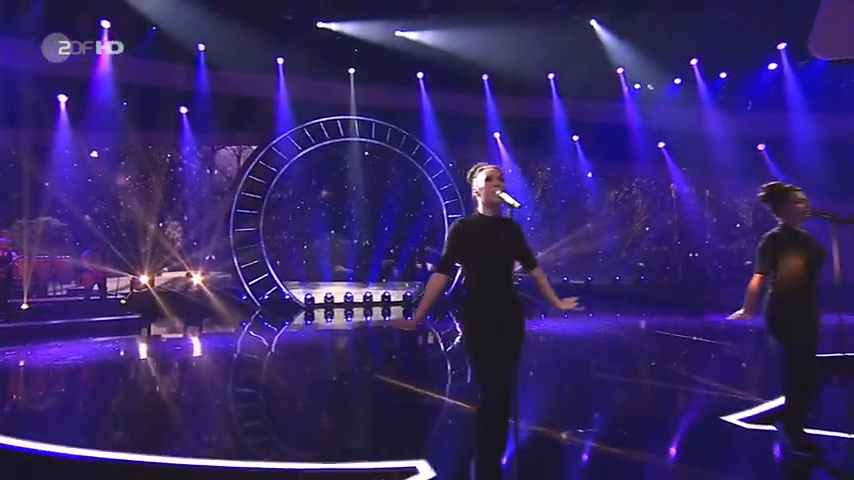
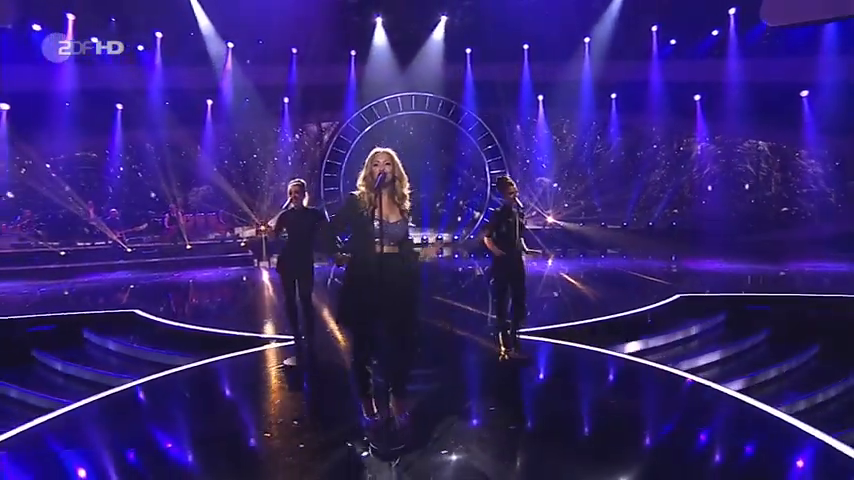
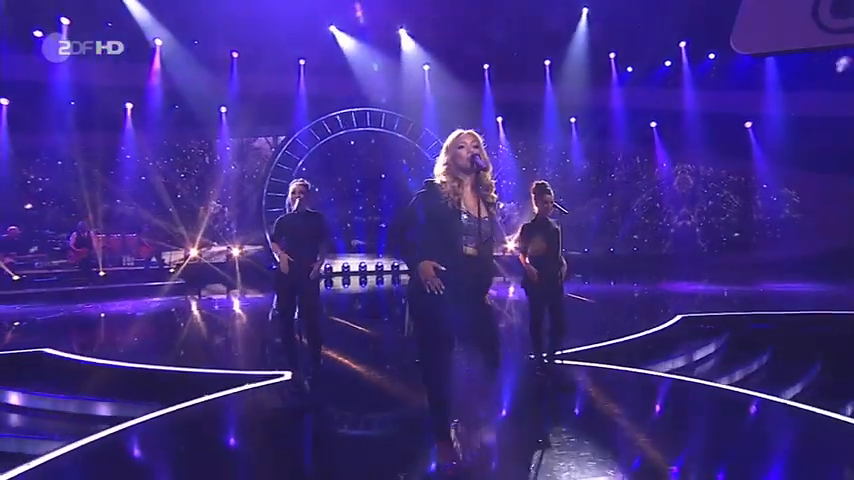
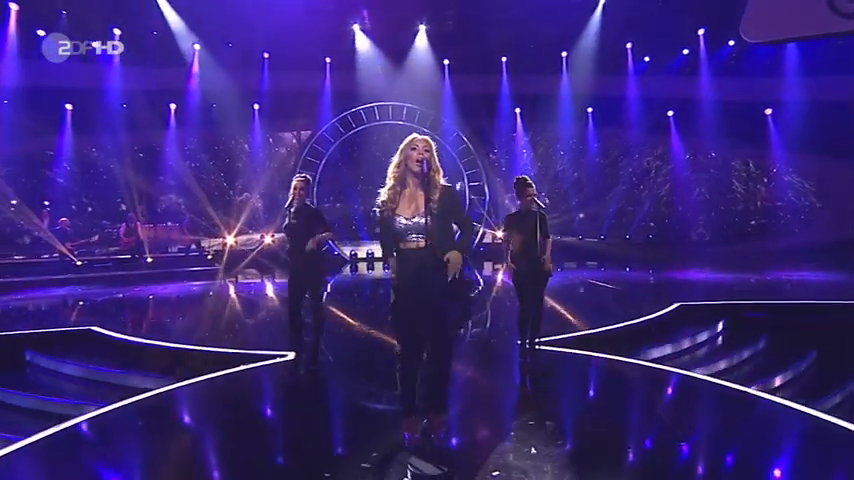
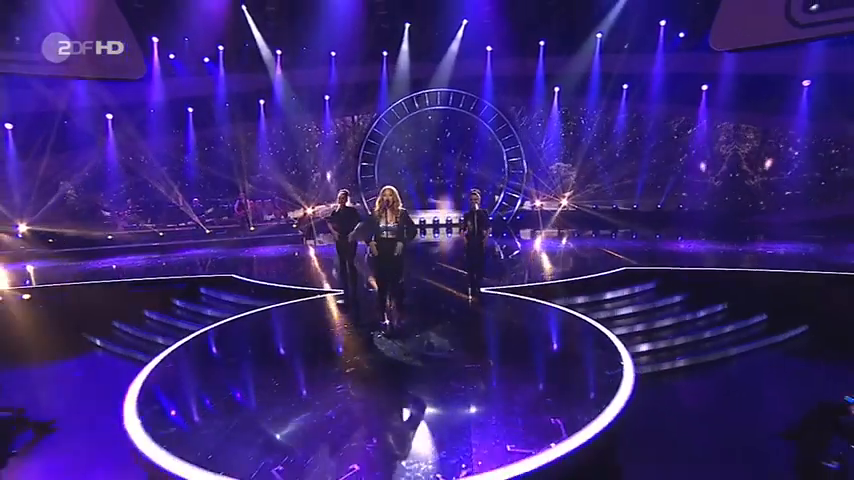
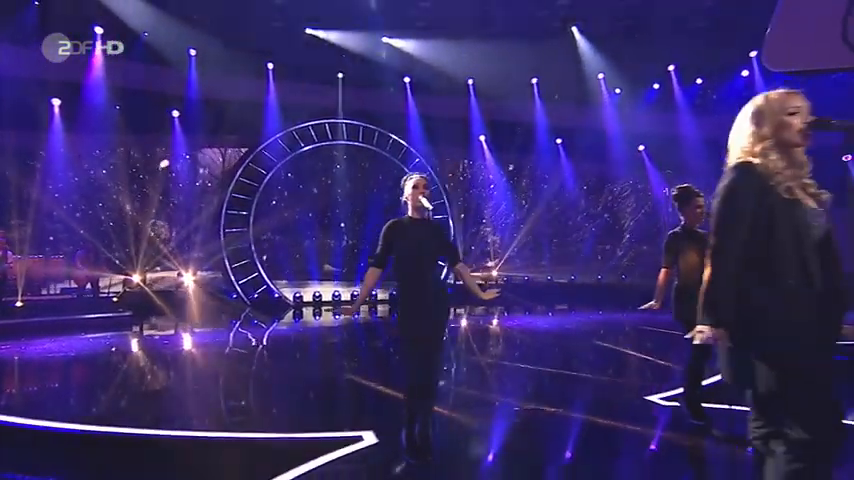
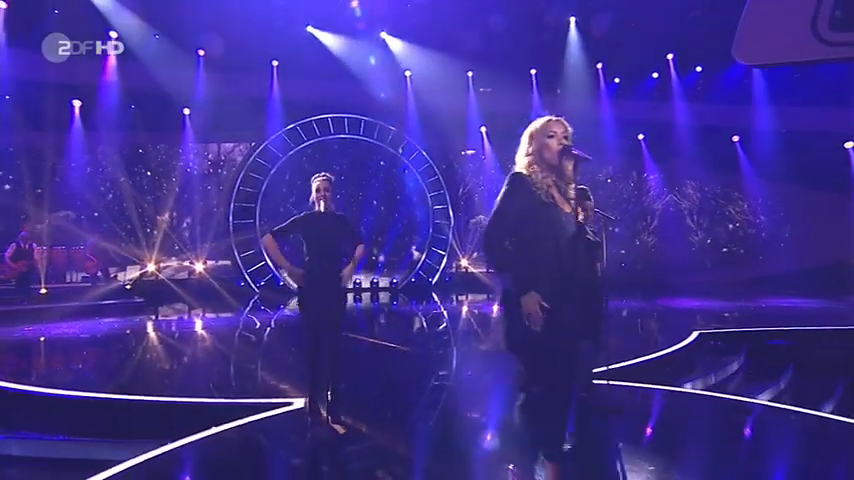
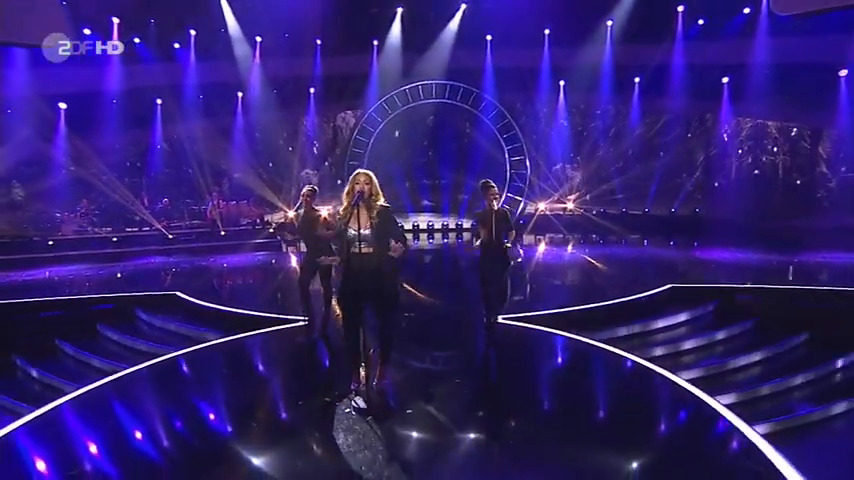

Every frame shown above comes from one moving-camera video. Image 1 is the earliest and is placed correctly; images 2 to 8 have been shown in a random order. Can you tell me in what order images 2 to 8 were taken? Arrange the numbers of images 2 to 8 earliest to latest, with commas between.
6, 7, 3, 4, 2, 8, 5
